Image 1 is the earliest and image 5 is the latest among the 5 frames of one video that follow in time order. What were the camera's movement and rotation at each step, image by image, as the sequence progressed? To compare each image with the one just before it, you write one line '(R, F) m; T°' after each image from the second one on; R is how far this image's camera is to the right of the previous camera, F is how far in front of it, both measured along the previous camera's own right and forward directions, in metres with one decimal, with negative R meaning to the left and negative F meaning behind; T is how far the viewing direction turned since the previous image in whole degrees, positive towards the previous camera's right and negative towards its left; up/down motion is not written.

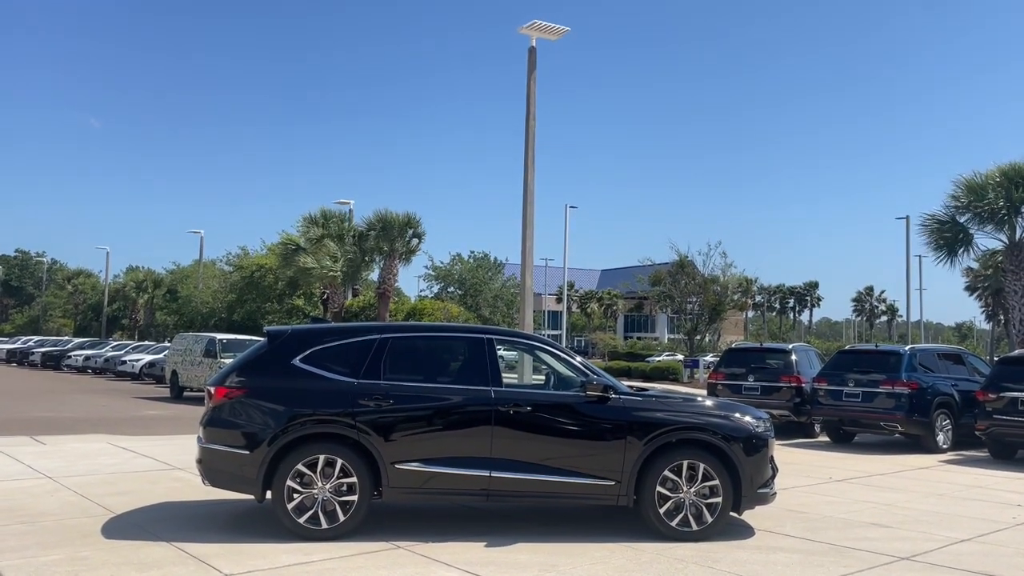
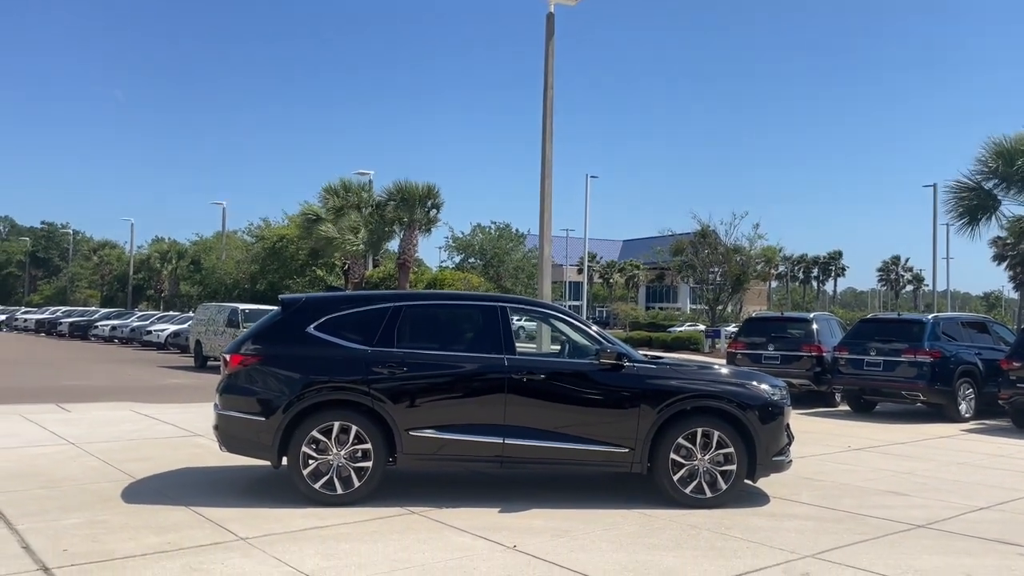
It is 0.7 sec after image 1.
(+0.1, 0.0) m; -1°
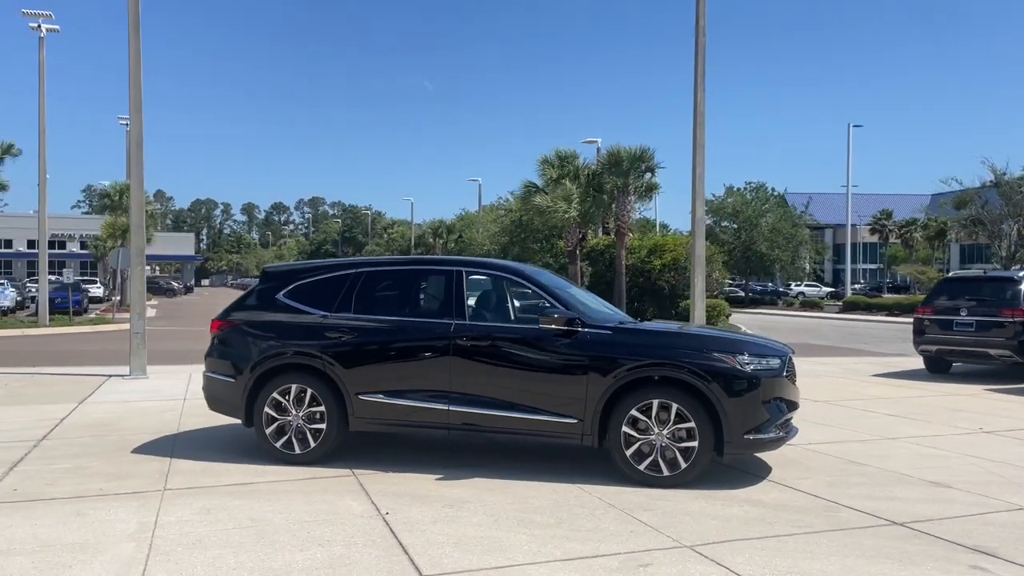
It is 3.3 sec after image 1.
(+2.8, +0.7) m; -19°
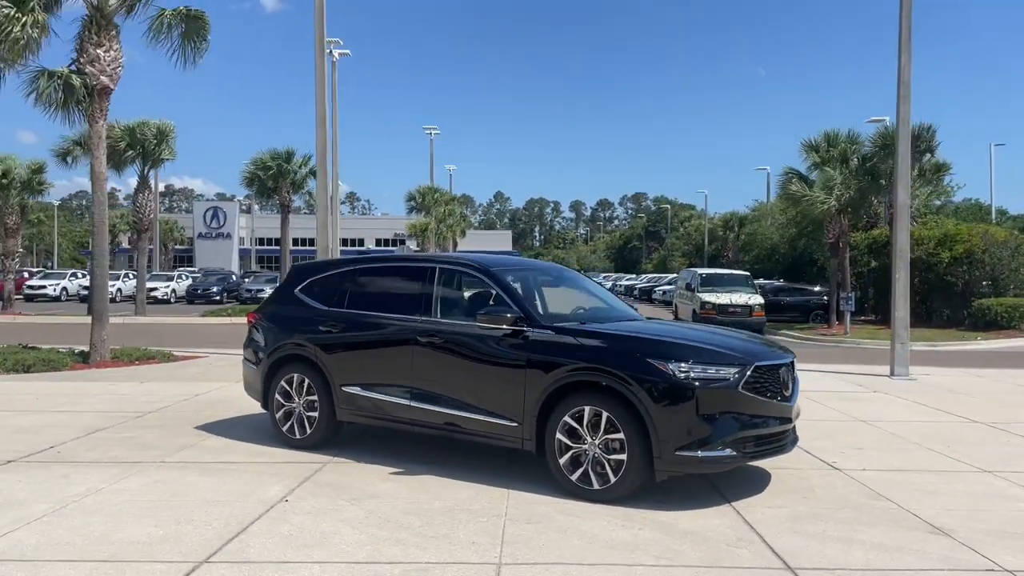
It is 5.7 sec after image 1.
(+2.9, +0.7) m; -21°
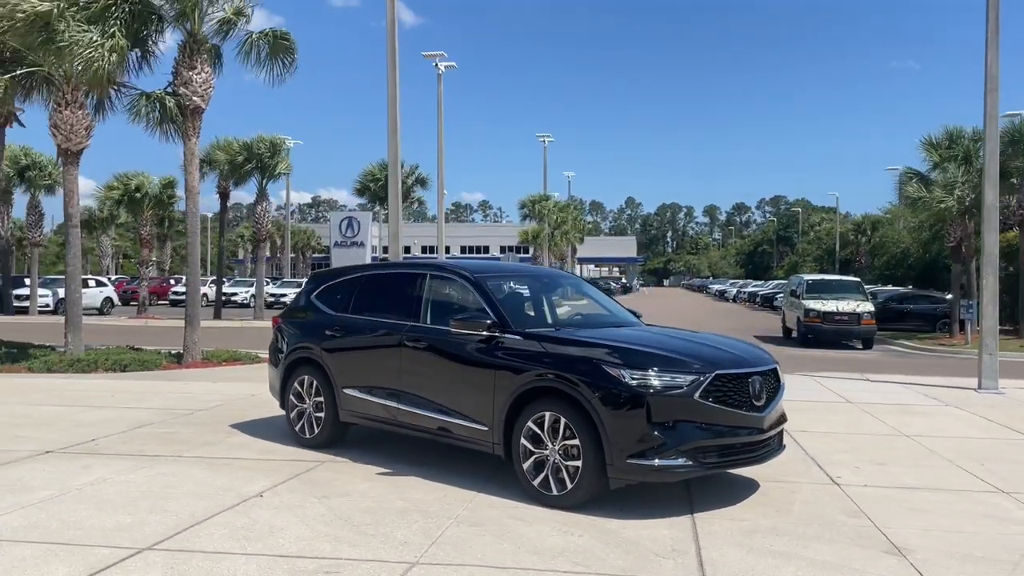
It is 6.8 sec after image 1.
(+1.3, 0.0) m; -9°
